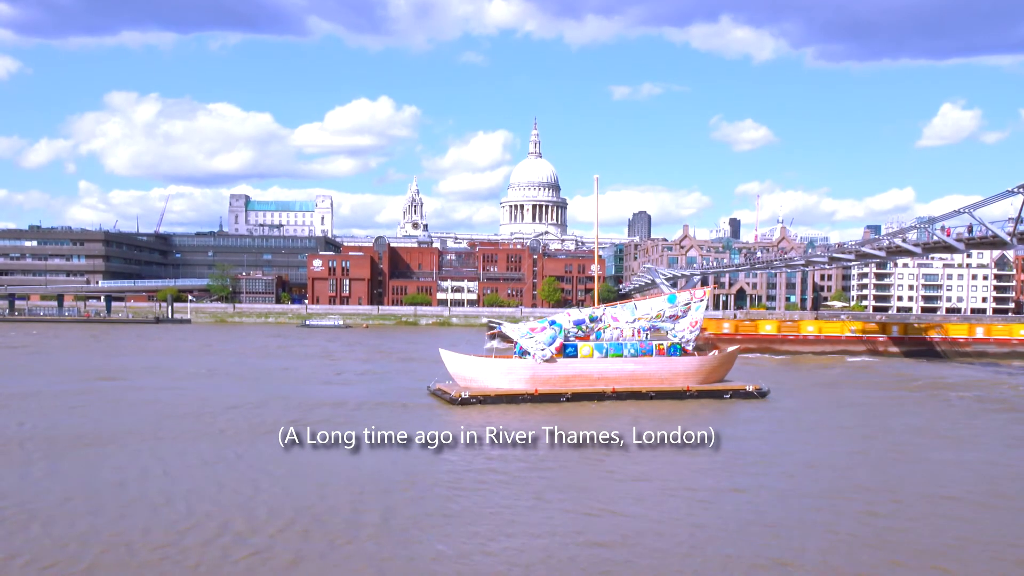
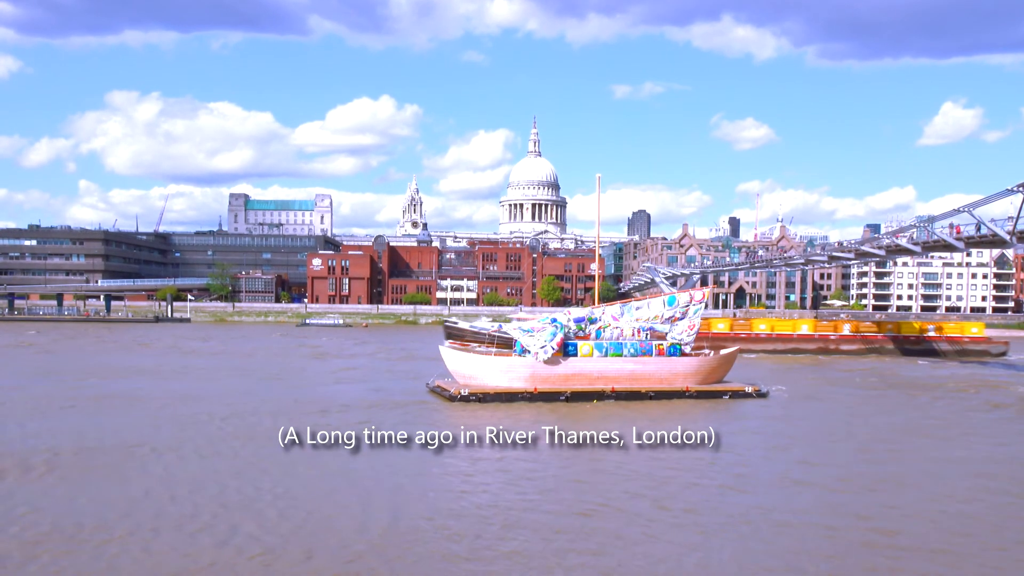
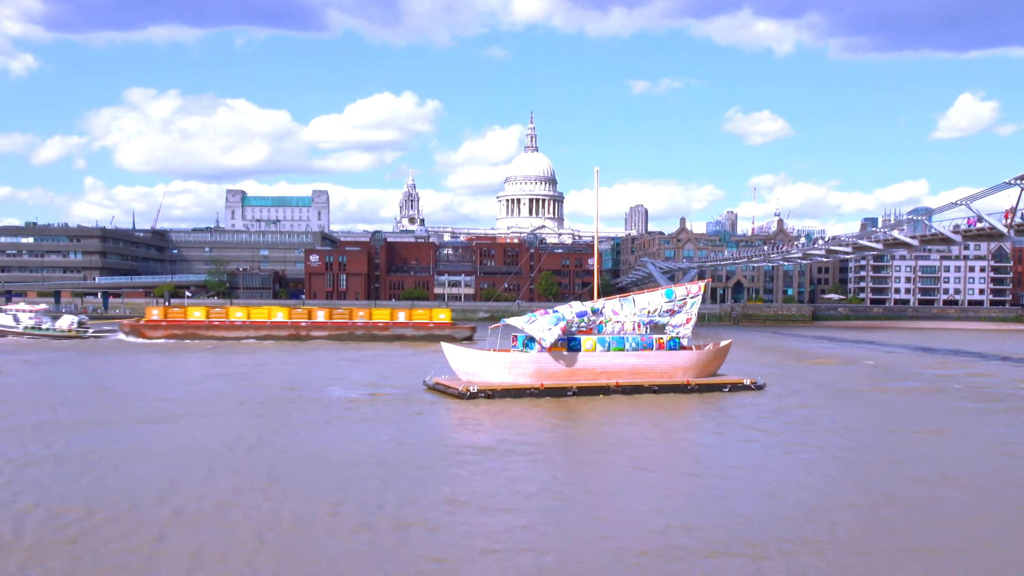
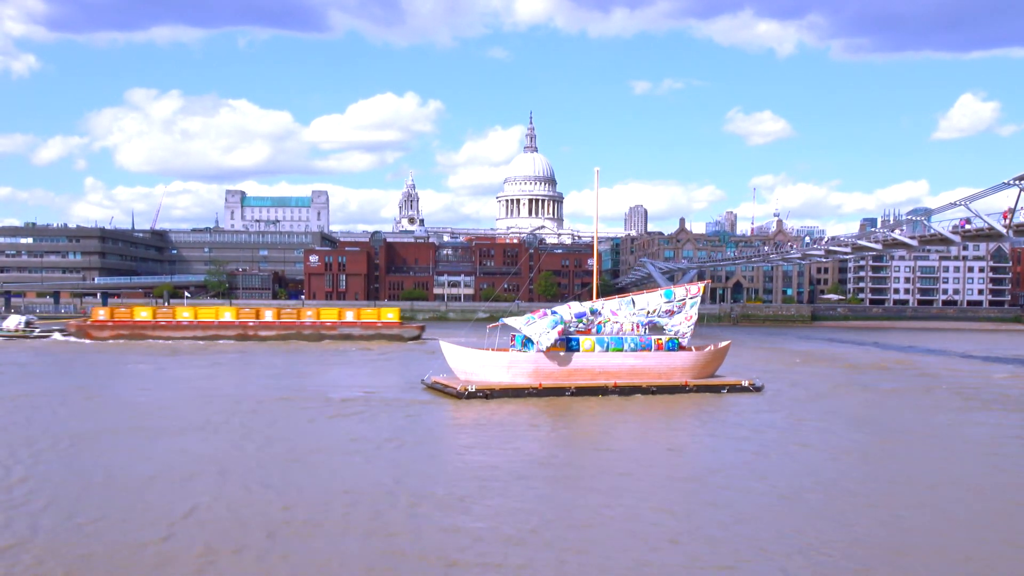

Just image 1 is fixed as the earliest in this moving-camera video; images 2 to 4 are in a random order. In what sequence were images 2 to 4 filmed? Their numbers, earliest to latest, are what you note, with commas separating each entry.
2, 3, 4
